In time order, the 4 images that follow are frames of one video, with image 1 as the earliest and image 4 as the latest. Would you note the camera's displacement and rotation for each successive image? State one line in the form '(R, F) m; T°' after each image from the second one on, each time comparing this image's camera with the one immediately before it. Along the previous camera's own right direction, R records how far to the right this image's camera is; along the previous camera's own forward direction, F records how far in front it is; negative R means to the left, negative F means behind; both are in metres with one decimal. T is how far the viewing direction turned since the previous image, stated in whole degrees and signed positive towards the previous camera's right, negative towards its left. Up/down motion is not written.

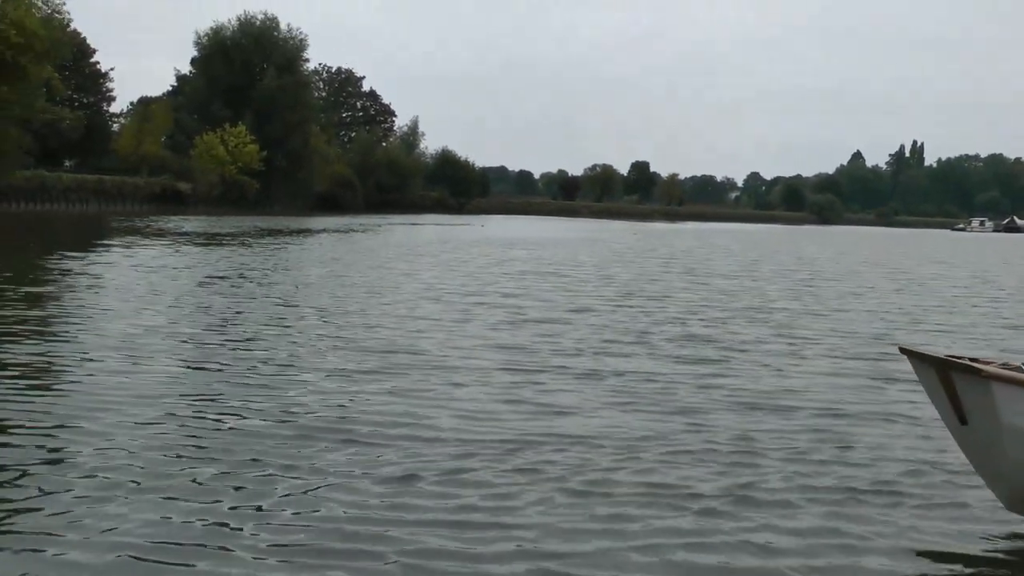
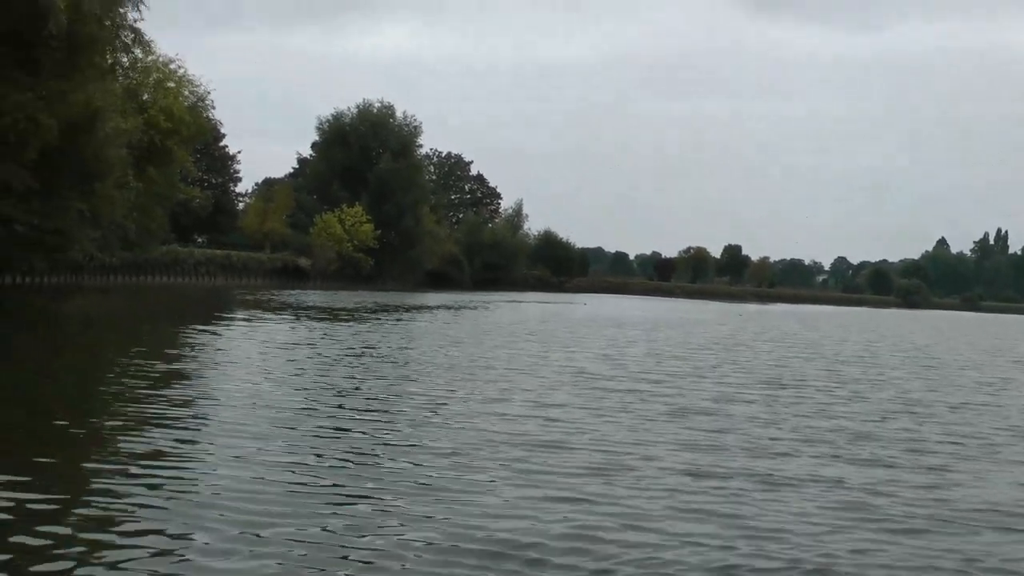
(-1.1, -1.5) m; -2°
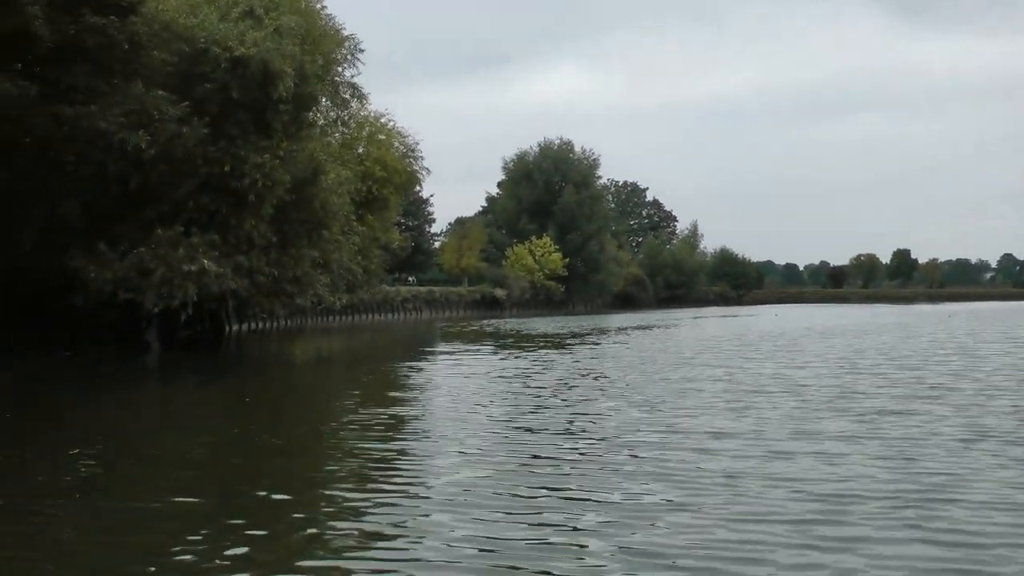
(-2.0, -2.0) m; -3°
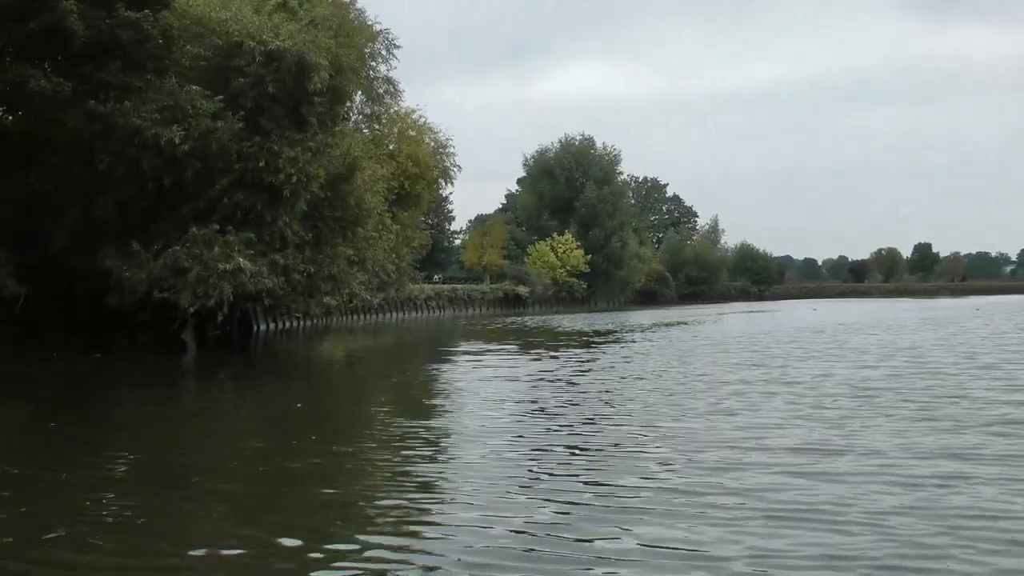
(-1.8, +0.3) m; +3°
